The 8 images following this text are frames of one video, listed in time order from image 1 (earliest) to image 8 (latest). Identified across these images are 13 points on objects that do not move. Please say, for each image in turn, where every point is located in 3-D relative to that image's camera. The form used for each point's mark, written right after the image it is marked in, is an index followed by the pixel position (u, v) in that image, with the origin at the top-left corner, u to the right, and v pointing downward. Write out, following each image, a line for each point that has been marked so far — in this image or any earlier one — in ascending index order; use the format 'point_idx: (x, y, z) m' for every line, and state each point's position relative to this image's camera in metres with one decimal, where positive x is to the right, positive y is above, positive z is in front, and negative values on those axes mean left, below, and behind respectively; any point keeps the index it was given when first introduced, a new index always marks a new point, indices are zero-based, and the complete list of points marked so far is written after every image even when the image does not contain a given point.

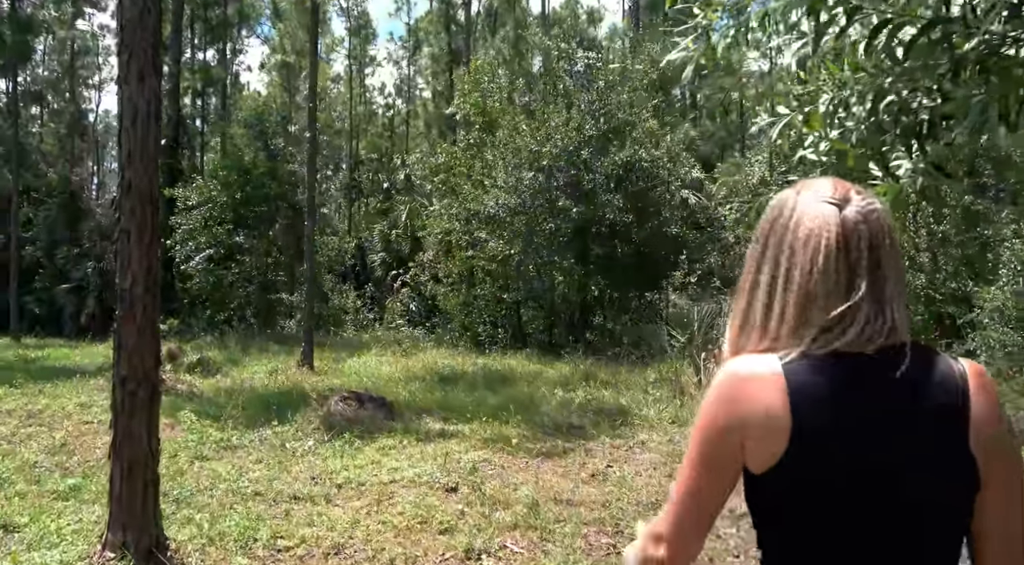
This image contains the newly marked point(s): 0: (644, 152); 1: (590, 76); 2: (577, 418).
0: (+2.1, +2.0, +13.4) m
1: (+1.2, +3.3, +13.7) m
2: (+0.6, -1.2, +7.6) m
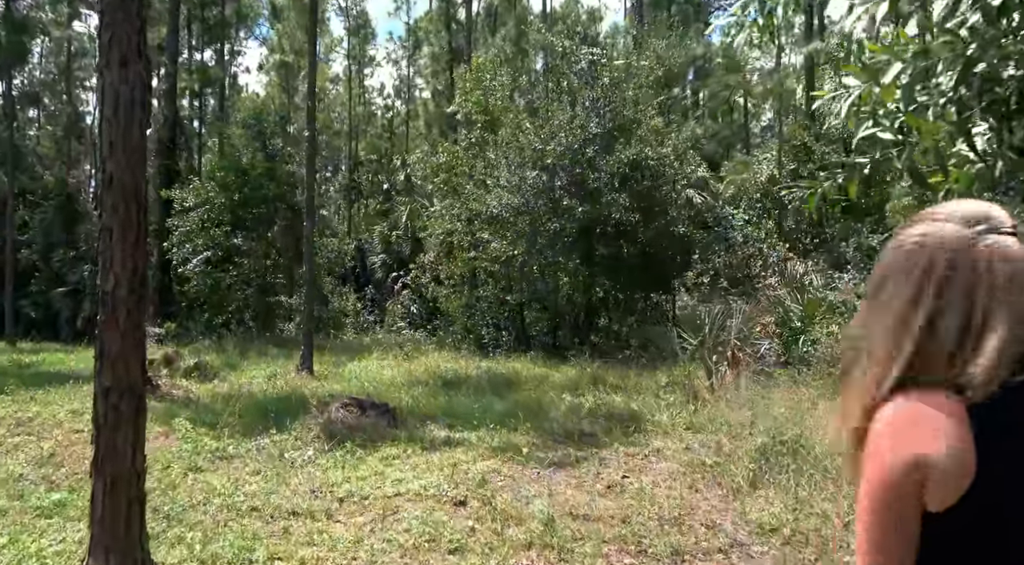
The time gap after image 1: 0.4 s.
0: (+2.1, +2.0, +13.1) m
1: (+1.3, +3.2, +13.4) m
2: (+0.7, -1.2, +7.3) m
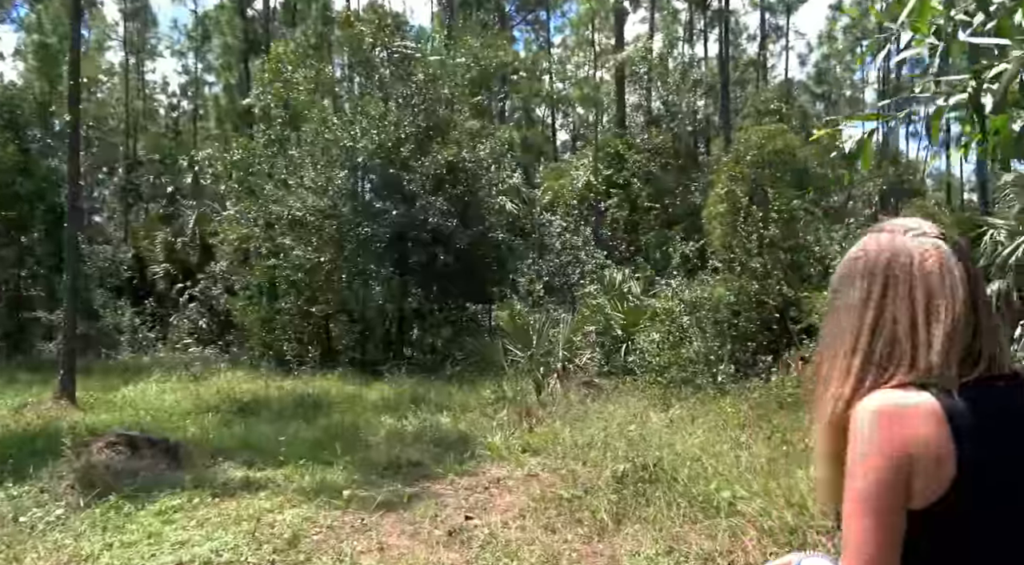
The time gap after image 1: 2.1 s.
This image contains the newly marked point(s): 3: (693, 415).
0: (-0.6, +1.9, +12.4) m
1: (-1.5, +3.1, +12.5) m
2: (-0.7, -1.3, +6.4) m
3: (+1.5, -1.1, +7.4) m
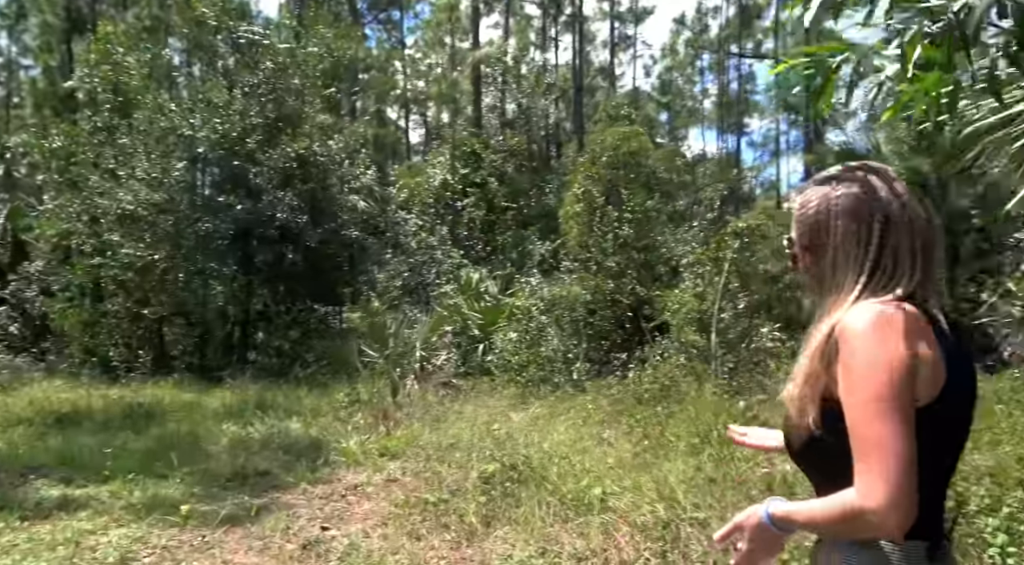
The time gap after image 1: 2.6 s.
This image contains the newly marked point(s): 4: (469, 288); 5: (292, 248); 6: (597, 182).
0: (-2.7, +1.9, +11.9) m
1: (-3.6, +3.1, +11.8) m
2: (-1.7, -1.2, +5.9) m
3: (+0.4, -1.1, +7.2) m
4: (-0.6, -0.1, +11.0) m
5: (-3.0, +0.5, +11.8) m
6: (+1.1, +1.3, +11.4) m
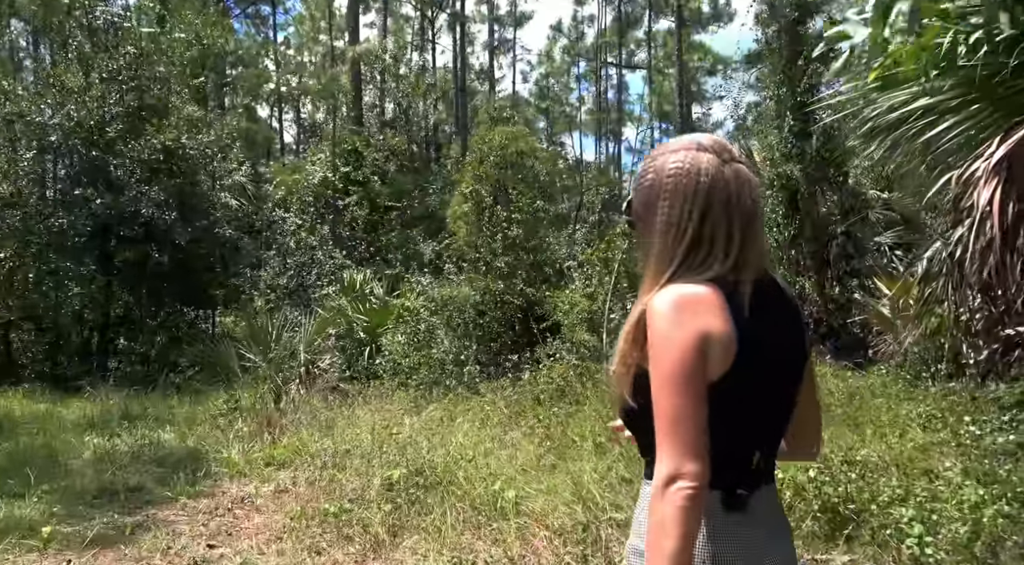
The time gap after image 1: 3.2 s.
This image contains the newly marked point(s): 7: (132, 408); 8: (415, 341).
0: (-4.2, +1.8, +11.1) m
1: (-5.0, +3.1, +11.0) m
2: (-2.3, -1.2, +5.4) m
3: (-0.5, -1.1, +7.0) m
4: (-2.0, -0.1, +10.6) m
5: (-4.5, +0.4, +11.0) m
6: (-0.4, +1.3, +11.3) m
7: (-3.4, -1.1, +7.8) m
8: (-1.1, -0.6, +9.4) m
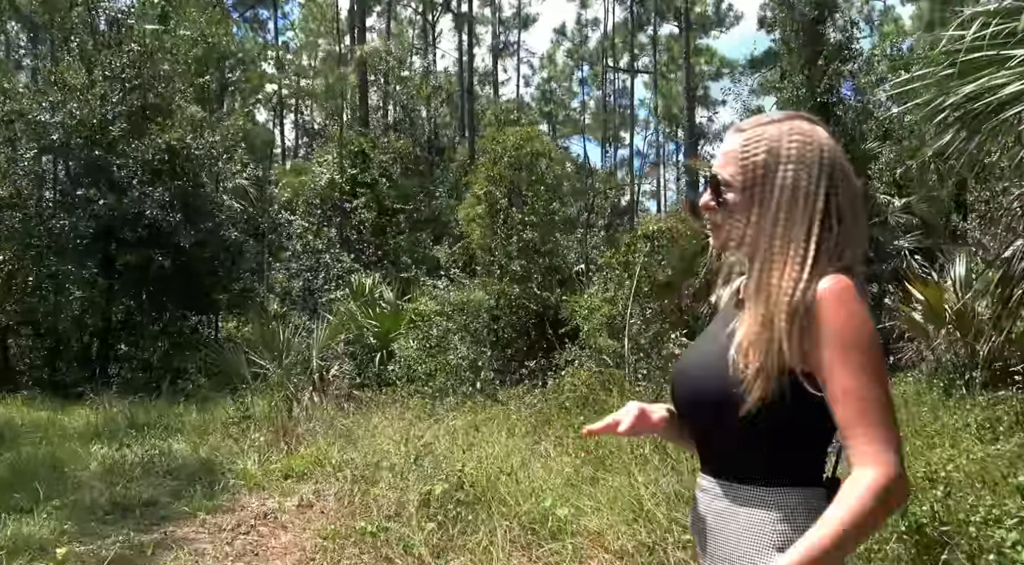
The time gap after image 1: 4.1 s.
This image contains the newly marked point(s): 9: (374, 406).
0: (-4.0, +1.8, +10.8) m
1: (-4.9, +3.0, +10.7) m
2: (-2.1, -1.2, +5.0) m
3: (-0.3, -1.1, +6.7) m
4: (-1.8, -0.1, +10.3) m
5: (-4.3, +0.4, +10.7) m
6: (-0.2, +1.3, +11.0) m
7: (-3.2, -1.2, +7.5) m
8: (-0.9, -0.7, +9.1) m
9: (-1.3, -1.1, +8.0) m
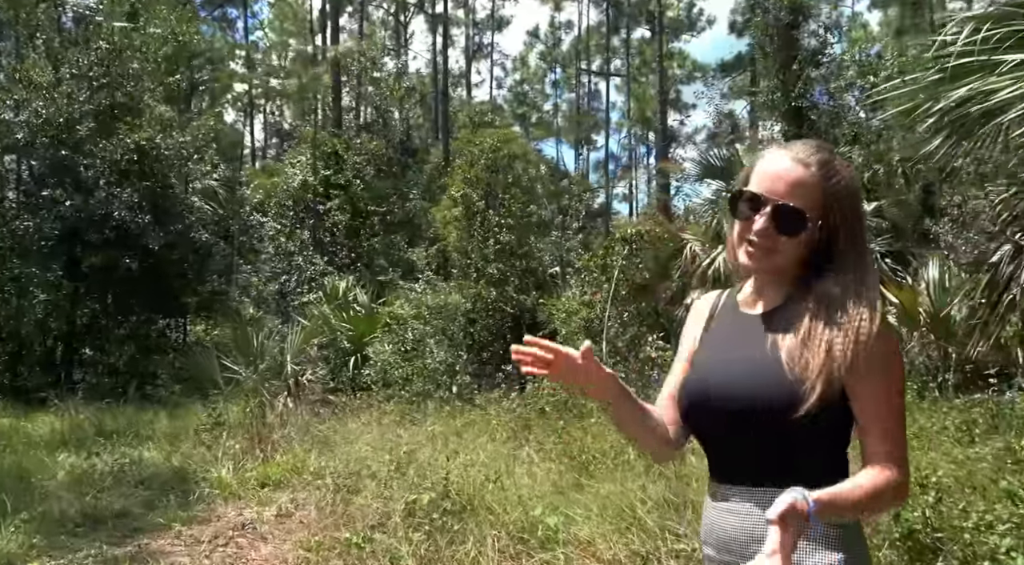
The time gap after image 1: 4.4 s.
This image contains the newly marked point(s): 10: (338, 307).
0: (-4.3, +1.8, +10.6) m
1: (-5.1, +3.0, +10.5) m
2: (-2.2, -1.2, +4.9) m
3: (-0.5, -1.1, +6.6) m
4: (-2.1, -0.2, +10.1) m
5: (-4.6, +0.4, +10.5) m
6: (-0.5, +1.2, +10.9) m
7: (-3.4, -1.2, +7.3) m
8: (-1.1, -0.7, +9.0) m
9: (-1.5, -1.2, +7.8) m
10: (-2.0, -0.3, +9.8) m
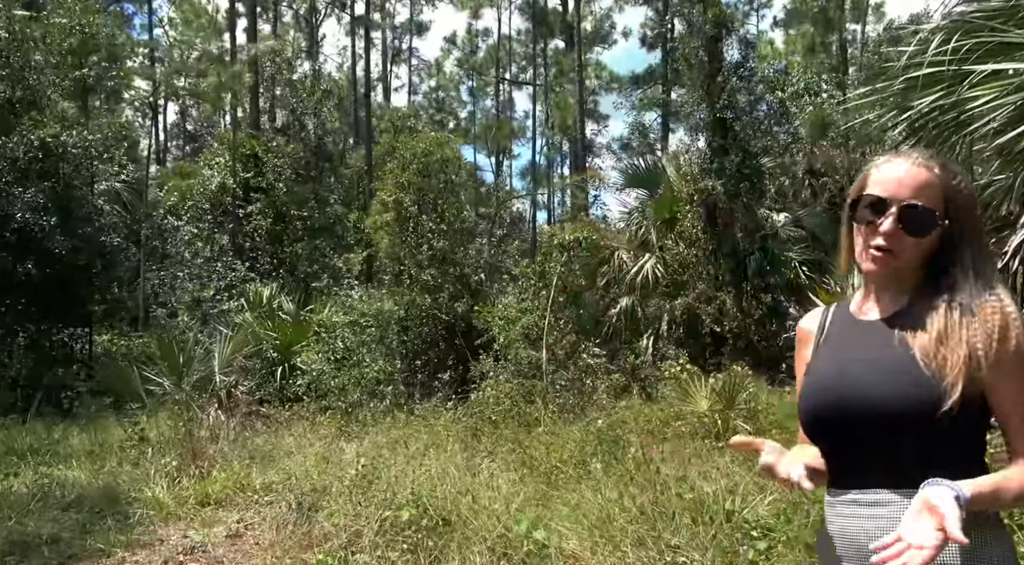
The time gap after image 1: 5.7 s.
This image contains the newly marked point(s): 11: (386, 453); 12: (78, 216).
0: (-5.1, +1.7, +10.0) m
1: (-5.9, +2.9, +9.7) m
2: (-2.4, -1.3, +4.5) m
3: (-0.8, -1.1, +6.4) m
4: (-2.8, -0.2, +9.7) m
5: (-5.4, +0.3, +9.8) m
6: (-1.3, +1.1, +10.7) m
7: (-3.9, -1.2, +6.8) m
8: (-1.8, -0.8, +8.7) m
9: (-2.0, -1.2, +7.5) m
10: (-2.7, -0.4, +9.4) m
11: (-0.8, -1.1, +5.6) m
12: (-5.0, +0.8, +10.1) m
